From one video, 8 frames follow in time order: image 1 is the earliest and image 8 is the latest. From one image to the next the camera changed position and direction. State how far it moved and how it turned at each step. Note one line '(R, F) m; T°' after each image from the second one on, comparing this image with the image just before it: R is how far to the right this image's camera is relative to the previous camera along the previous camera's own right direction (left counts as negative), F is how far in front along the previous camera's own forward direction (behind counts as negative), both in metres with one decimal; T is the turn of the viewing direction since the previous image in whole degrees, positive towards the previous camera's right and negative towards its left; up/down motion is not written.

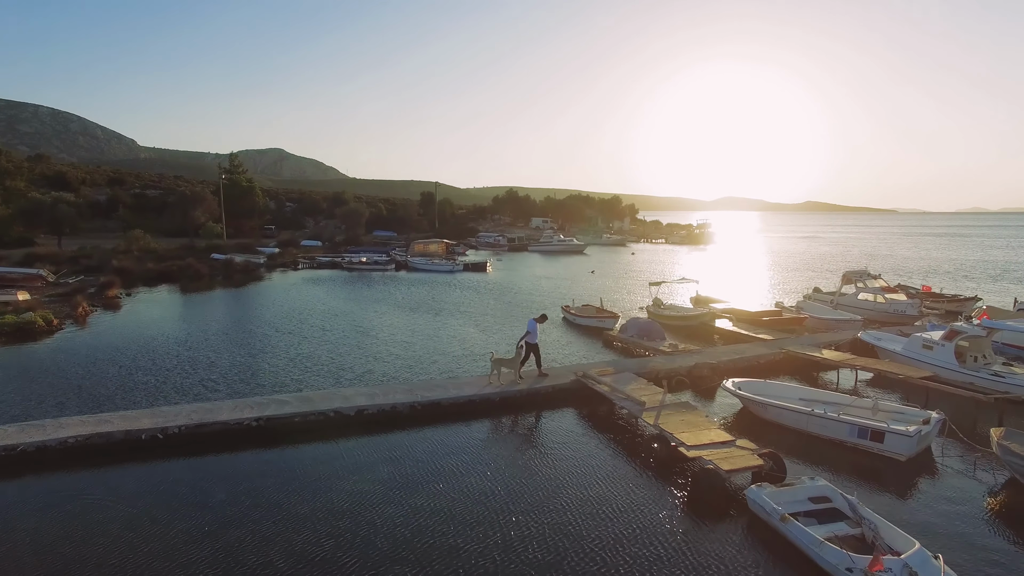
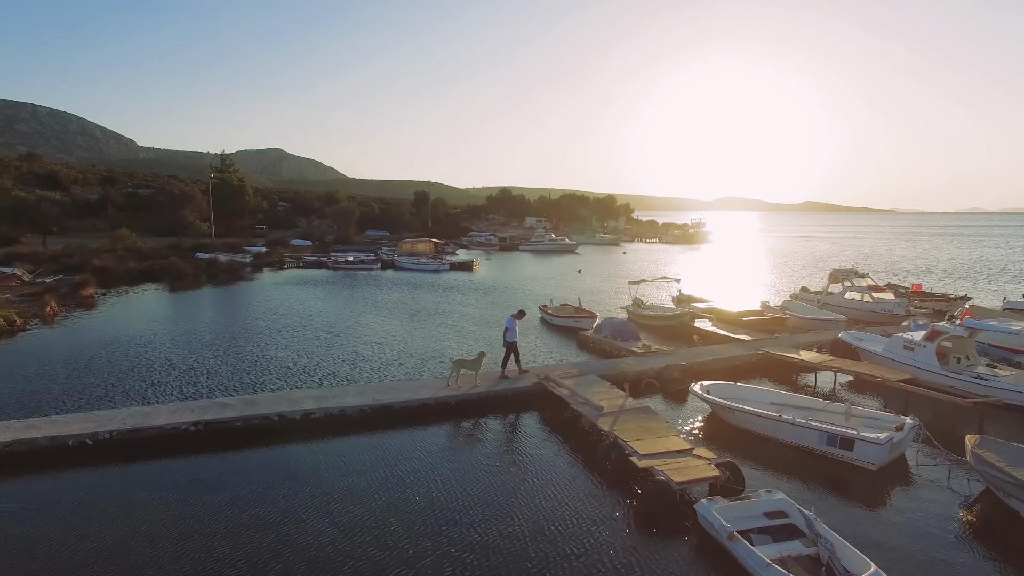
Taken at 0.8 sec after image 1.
(+1.1, +0.8) m; 0°
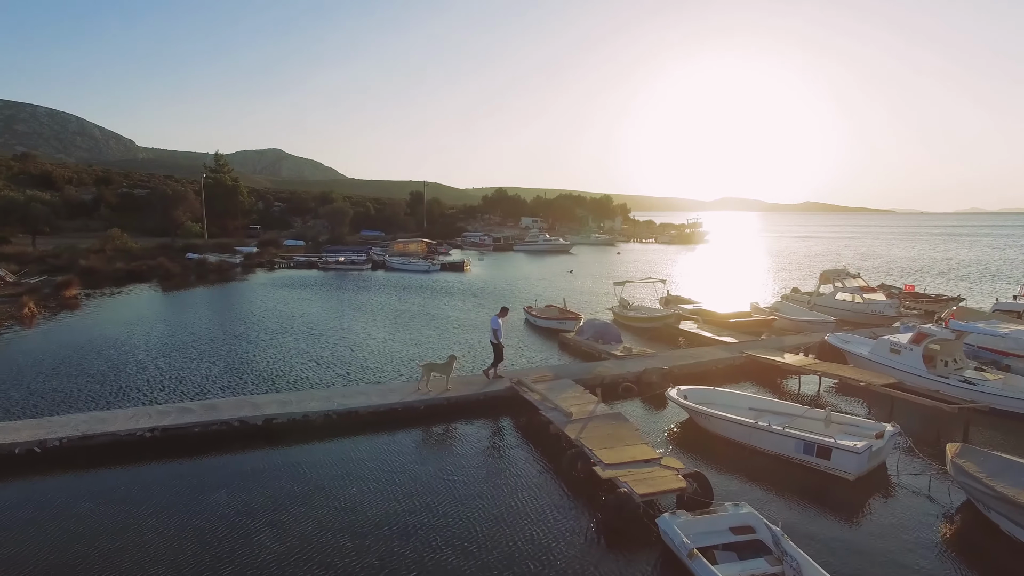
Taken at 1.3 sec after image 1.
(+0.7, +0.5) m; 0°
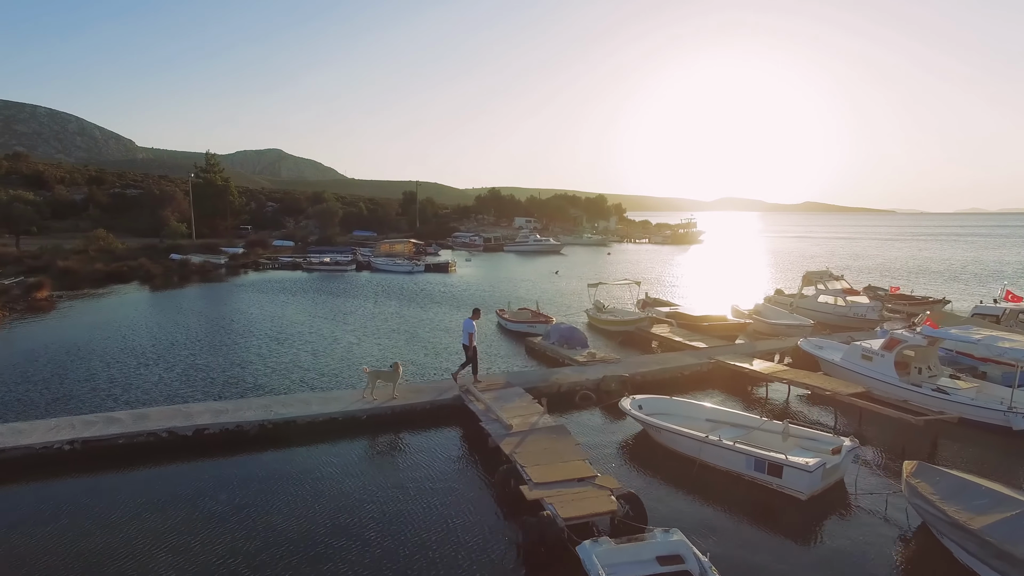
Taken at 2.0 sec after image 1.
(+1.3, +0.8) m; 0°
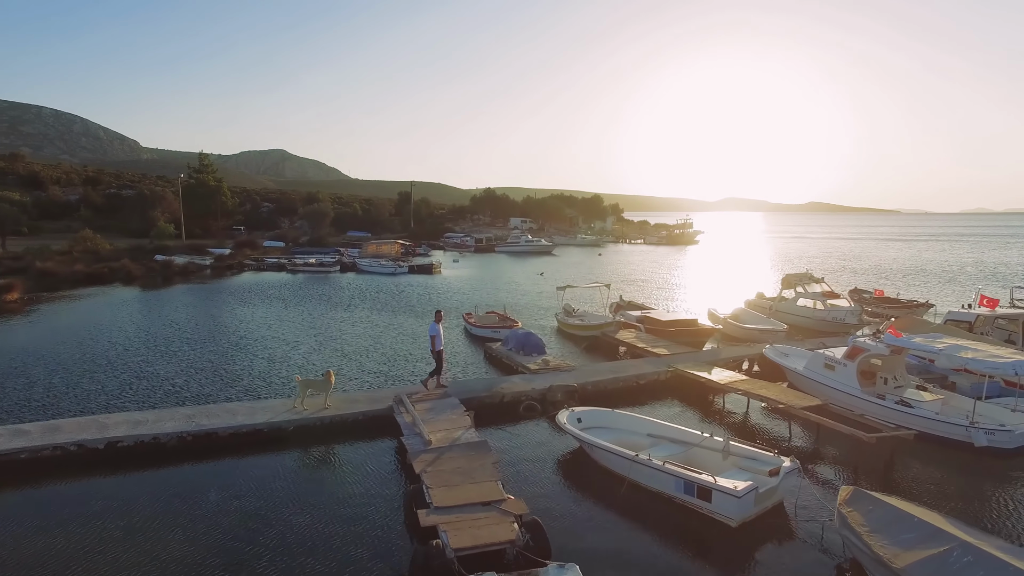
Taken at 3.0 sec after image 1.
(+1.6, +0.9) m; 0°
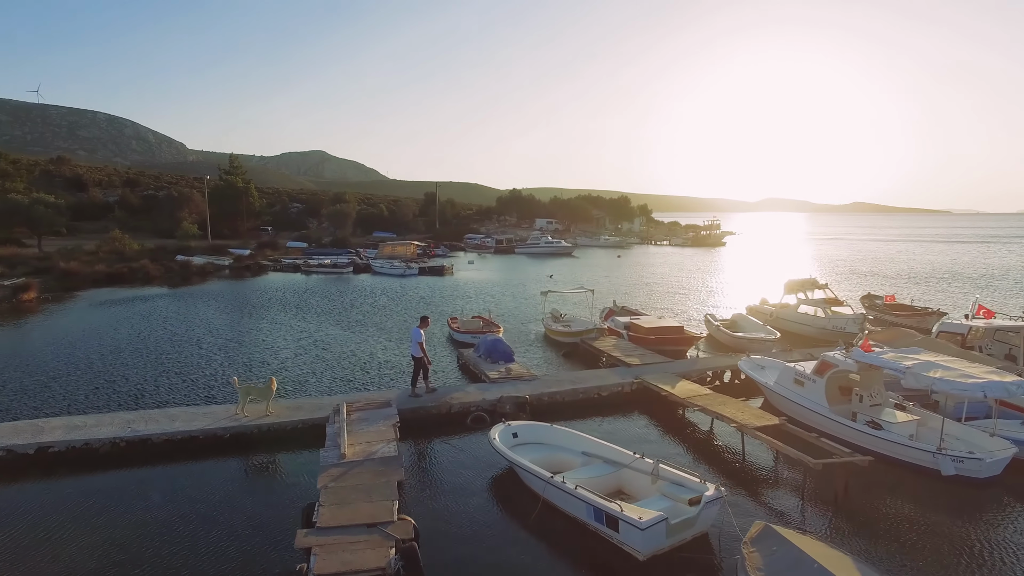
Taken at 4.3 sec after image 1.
(+2.2, +0.7) m; -3°
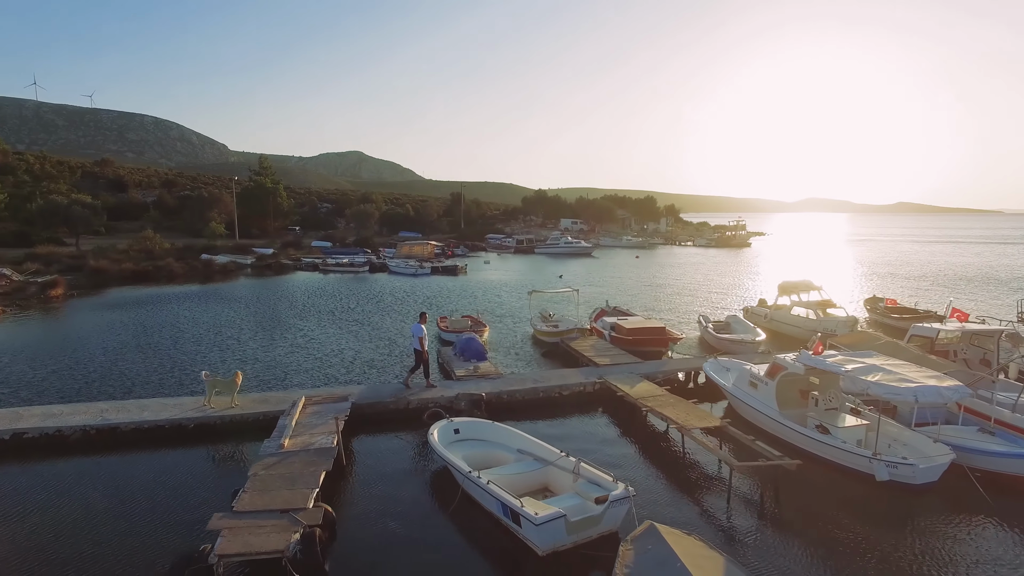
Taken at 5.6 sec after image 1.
(+2.0, -0.2) m; -3°
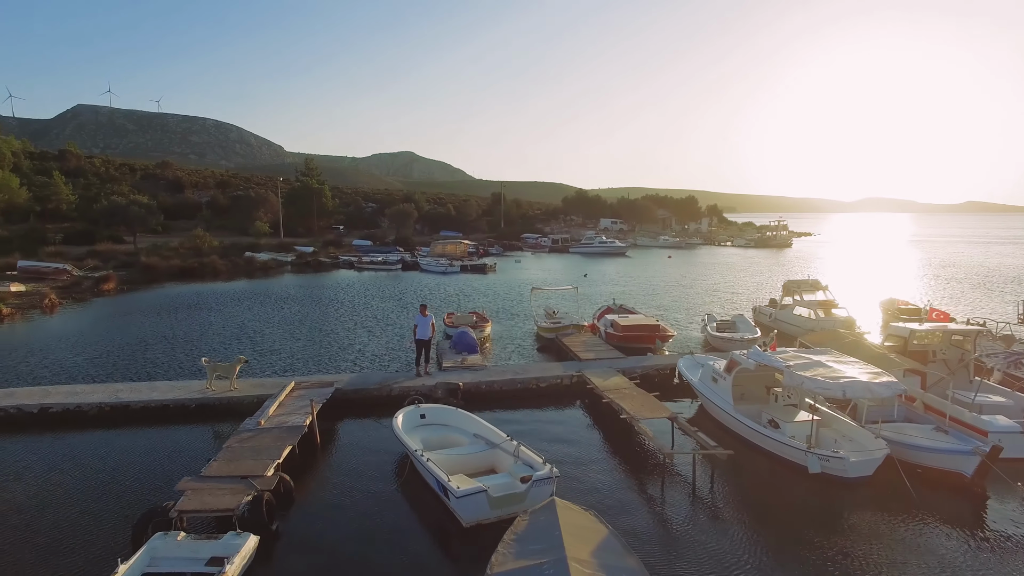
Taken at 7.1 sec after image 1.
(+1.9, -0.8) m; -4°
